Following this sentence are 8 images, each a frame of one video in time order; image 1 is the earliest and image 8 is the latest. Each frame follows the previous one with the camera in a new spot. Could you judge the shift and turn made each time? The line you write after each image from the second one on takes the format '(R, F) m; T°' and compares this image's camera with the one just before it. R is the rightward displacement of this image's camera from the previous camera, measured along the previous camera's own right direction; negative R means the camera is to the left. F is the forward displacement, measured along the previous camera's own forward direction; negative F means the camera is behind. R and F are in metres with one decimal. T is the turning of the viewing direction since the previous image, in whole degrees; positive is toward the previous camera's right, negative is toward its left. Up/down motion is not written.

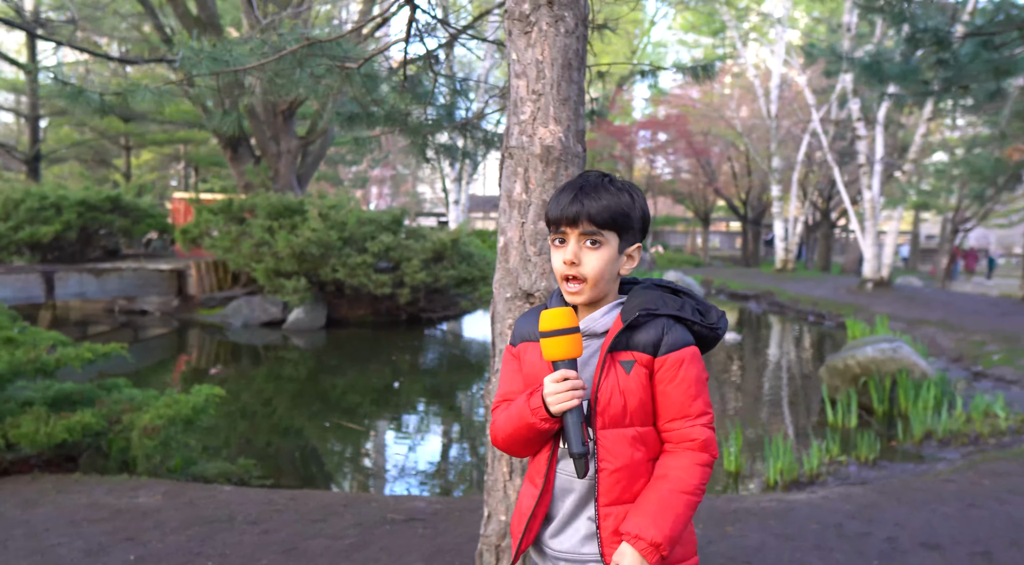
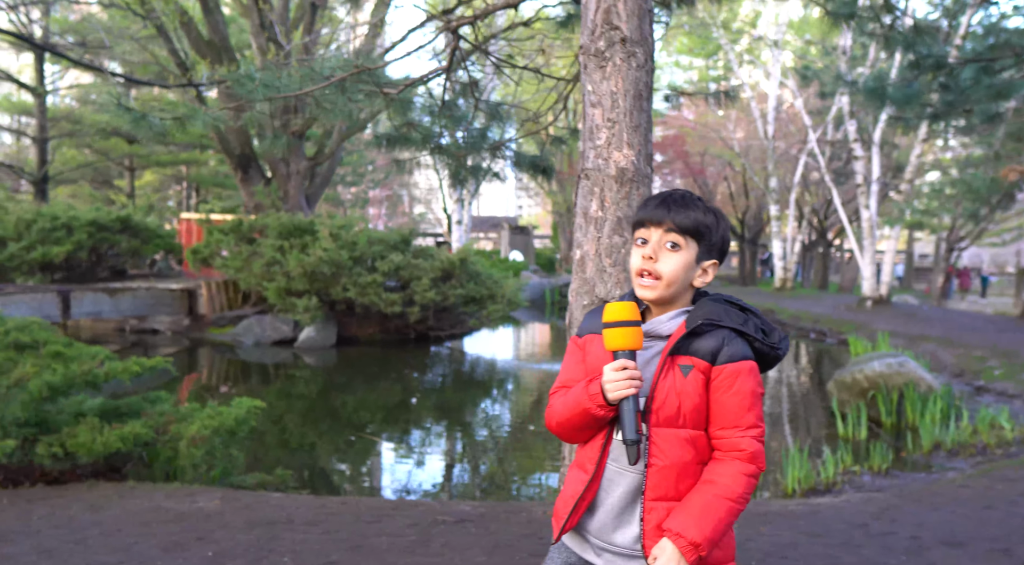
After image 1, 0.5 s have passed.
(-0.2, -0.2) m; 0°
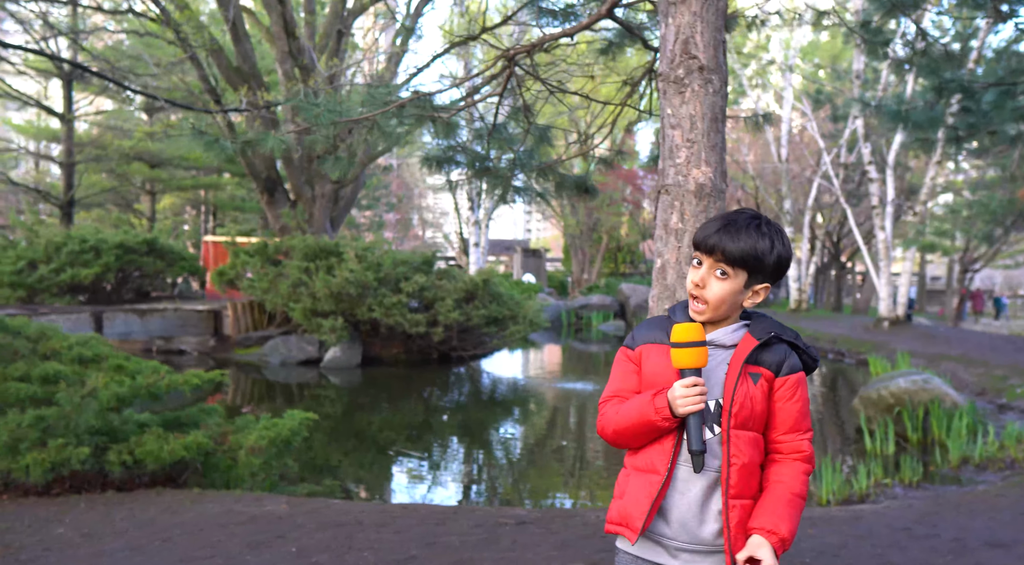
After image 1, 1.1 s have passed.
(-0.2, -0.2) m; -1°
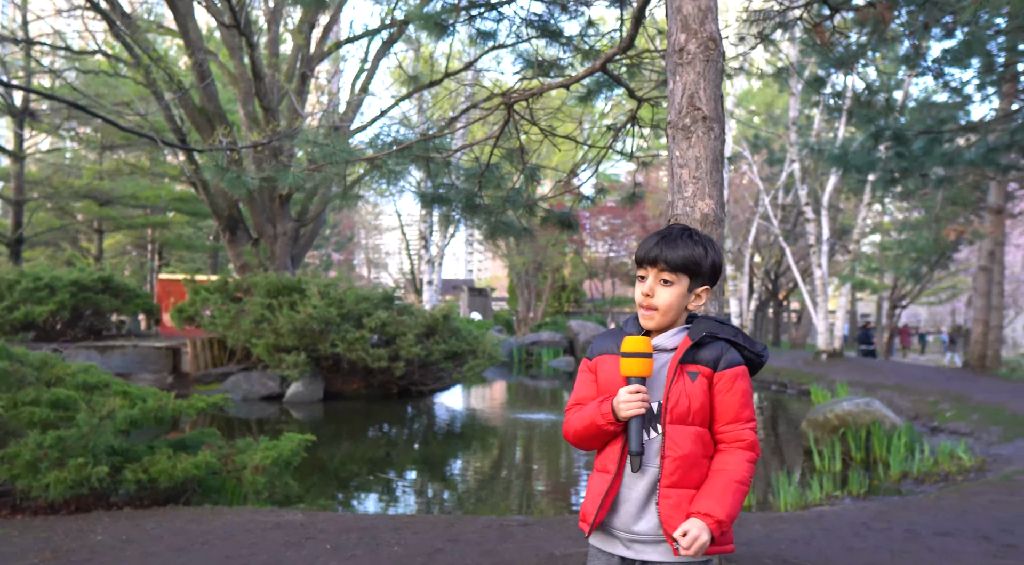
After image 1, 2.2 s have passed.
(-0.3, -0.4) m; +4°
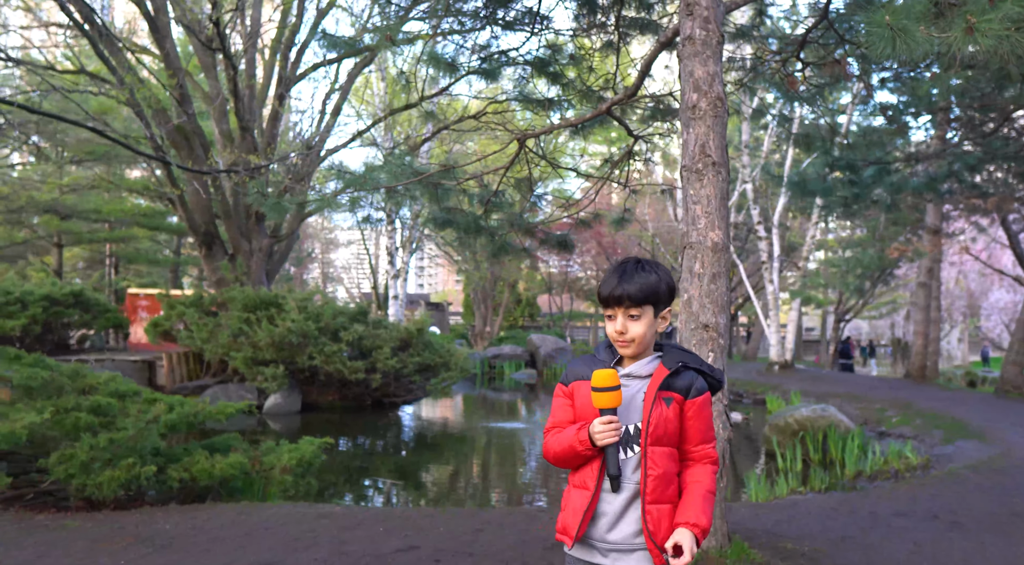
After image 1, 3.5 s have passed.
(-0.4, -0.5) m; +4°
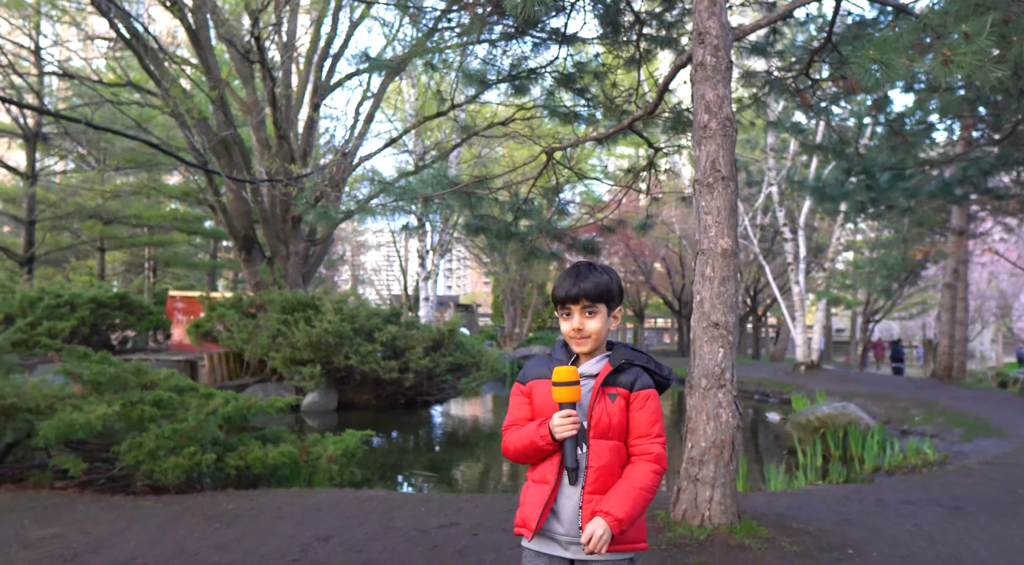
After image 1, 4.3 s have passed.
(0.0, -0.4) m; -2°
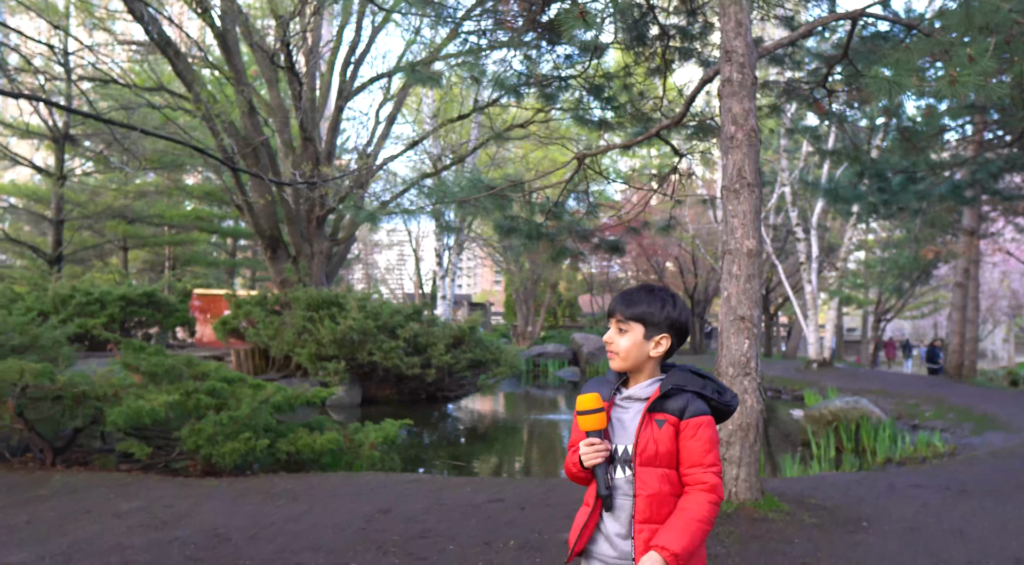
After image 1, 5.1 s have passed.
(-0.2, -0.4) m; -1°
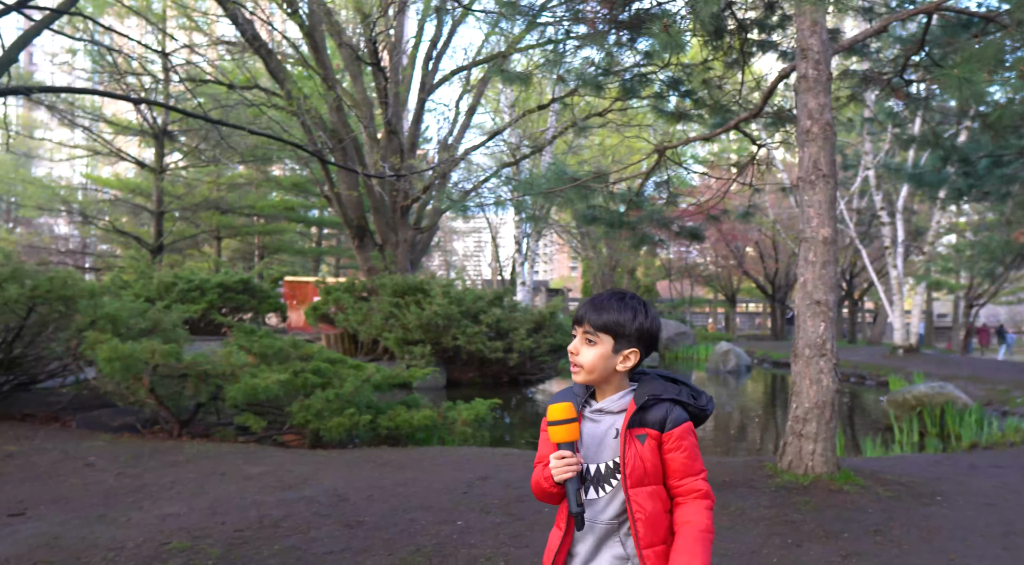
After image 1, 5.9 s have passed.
(-0.1, -0.3) m; -5°
